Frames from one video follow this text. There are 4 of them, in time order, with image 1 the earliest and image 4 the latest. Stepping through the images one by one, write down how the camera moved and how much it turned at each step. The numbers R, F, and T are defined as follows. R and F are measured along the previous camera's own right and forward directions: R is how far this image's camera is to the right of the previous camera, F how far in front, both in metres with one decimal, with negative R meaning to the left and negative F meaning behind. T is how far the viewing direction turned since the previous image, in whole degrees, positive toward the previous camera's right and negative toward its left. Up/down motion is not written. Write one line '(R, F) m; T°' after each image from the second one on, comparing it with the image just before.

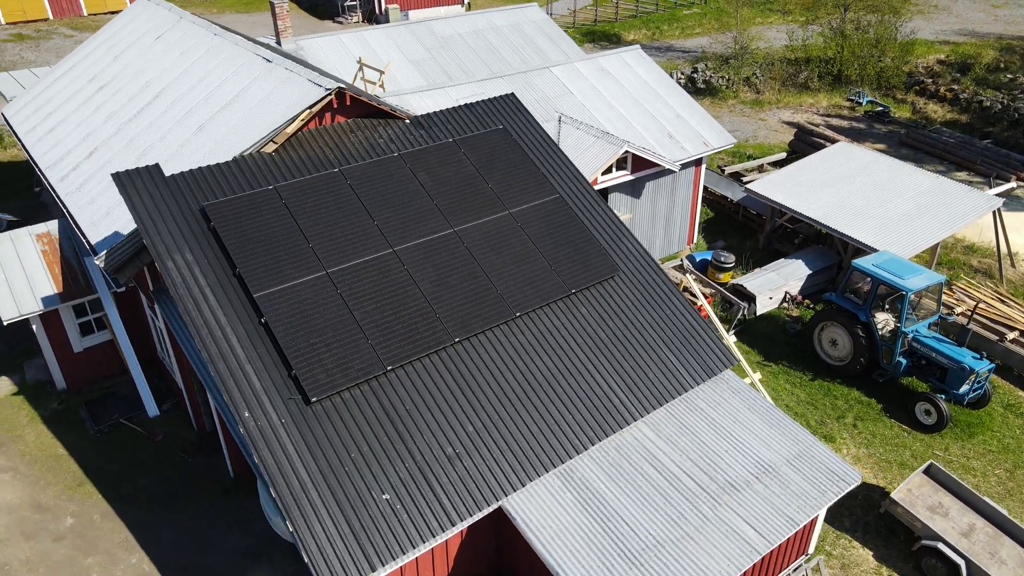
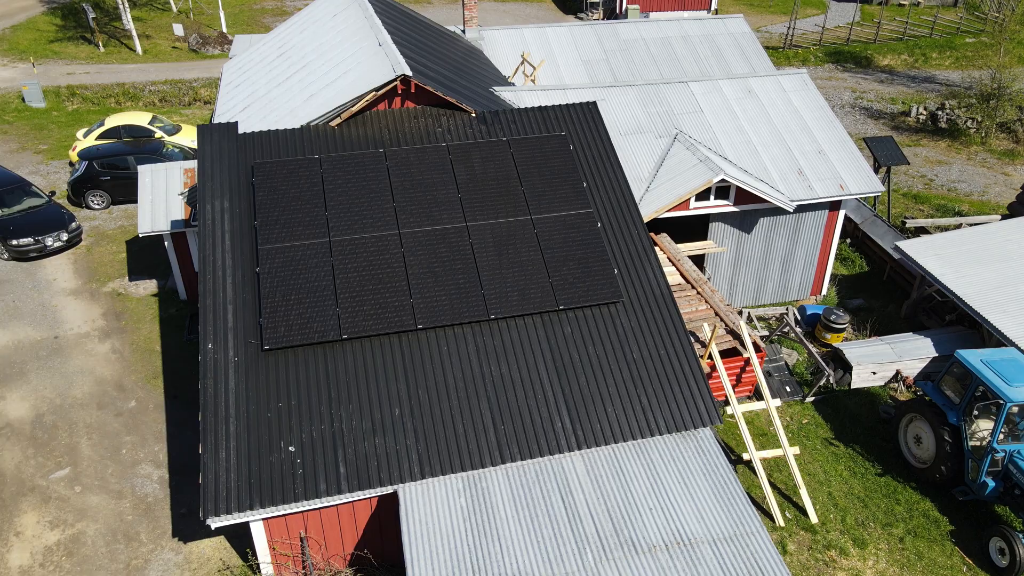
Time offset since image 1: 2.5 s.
(+3.7, +0.6) m; -19°
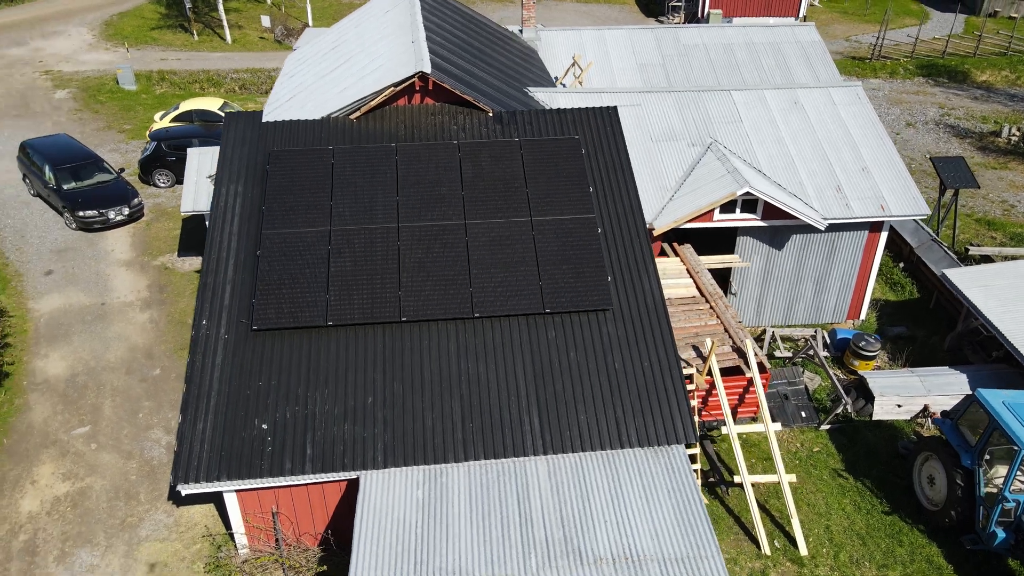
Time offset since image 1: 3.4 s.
(+1.4, +0.1) m; -7°
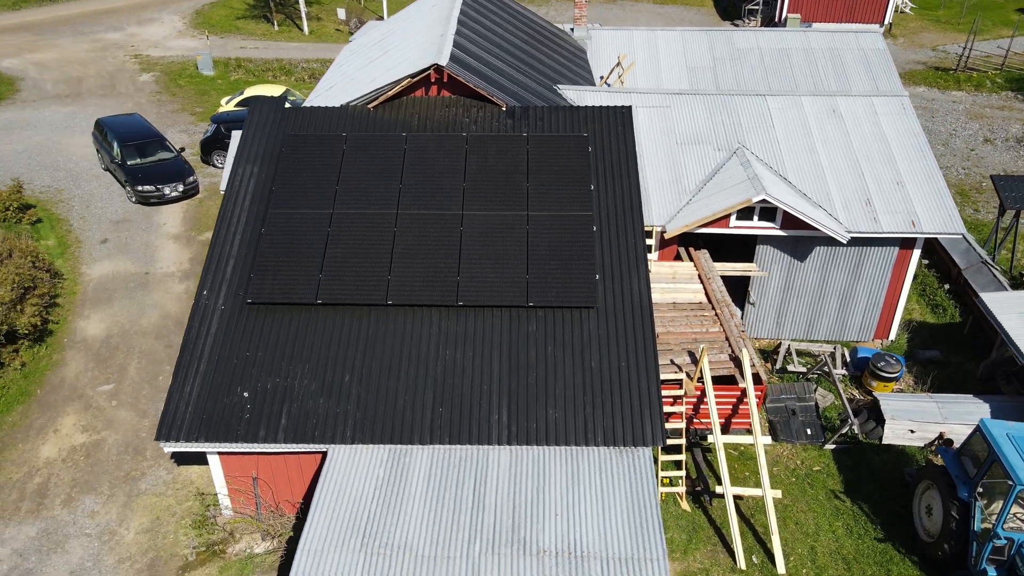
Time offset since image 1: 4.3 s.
(+1.4, -0.1) m; -6°
